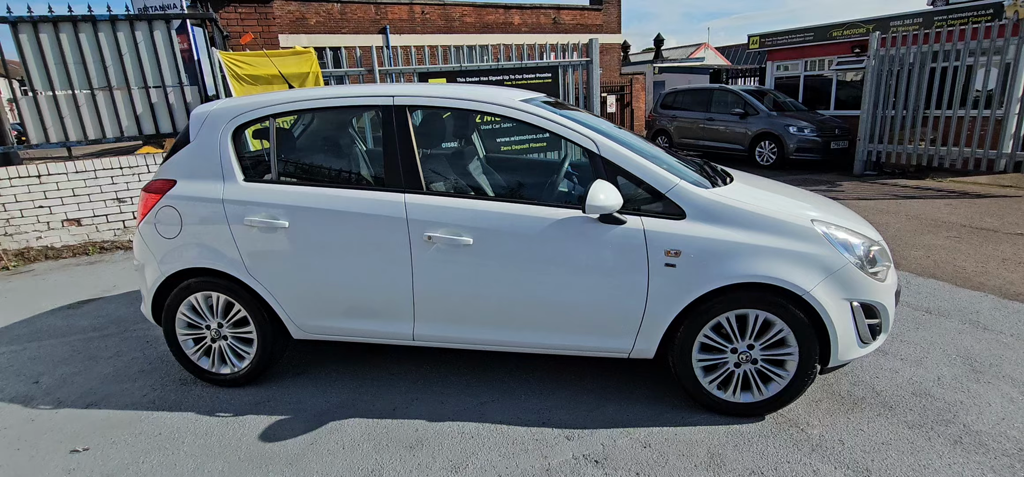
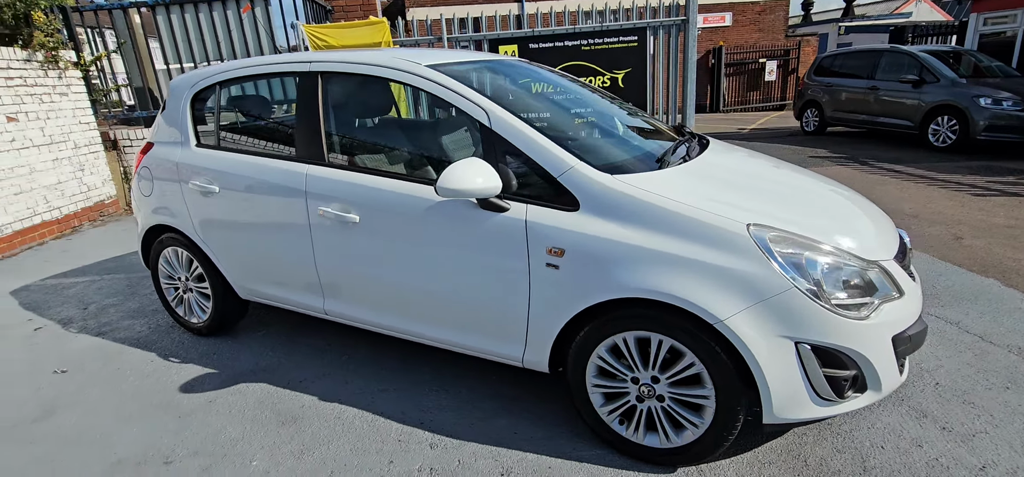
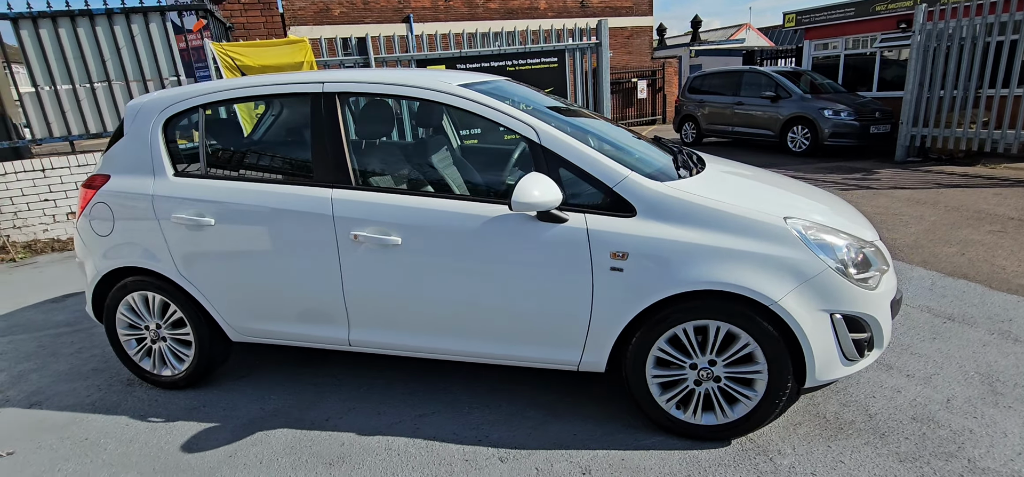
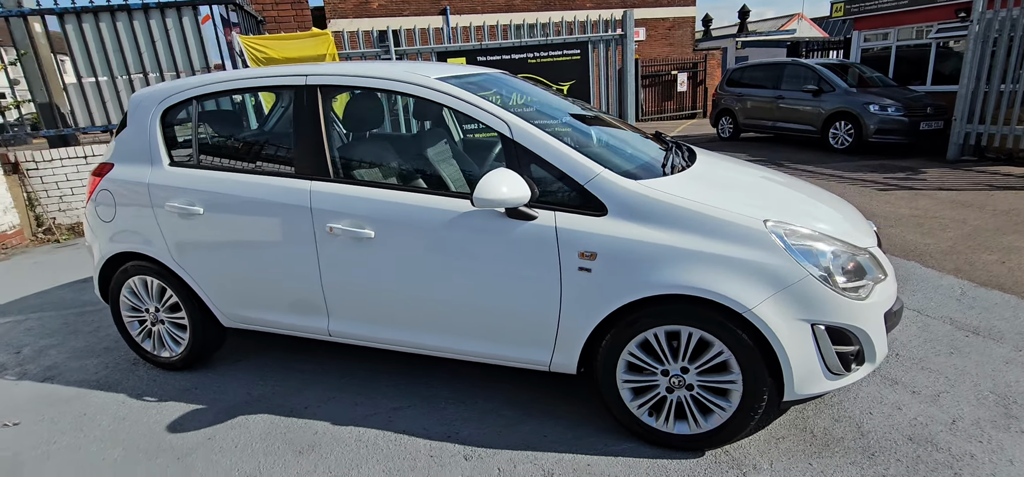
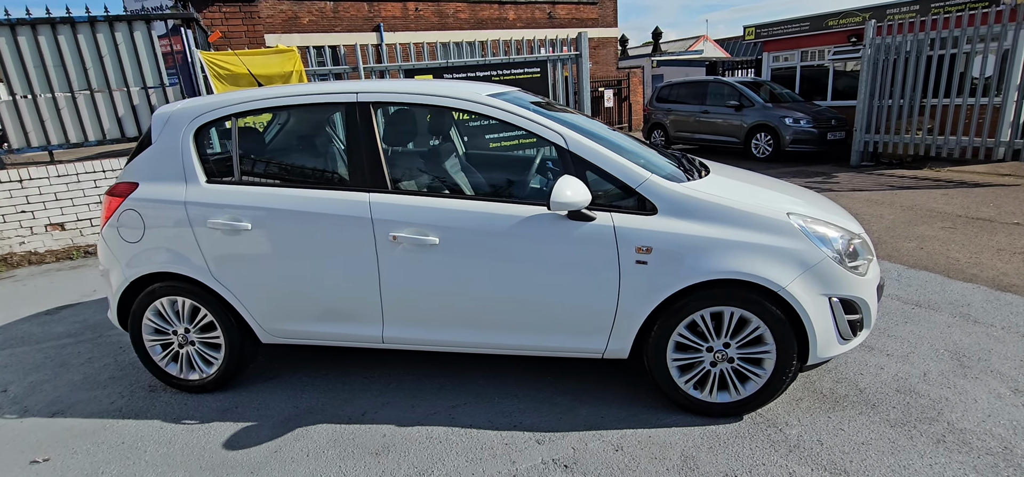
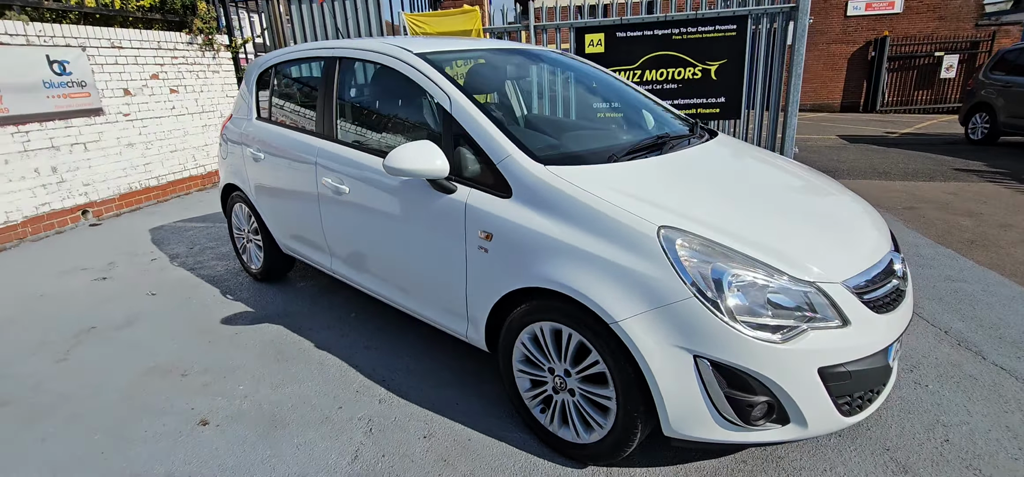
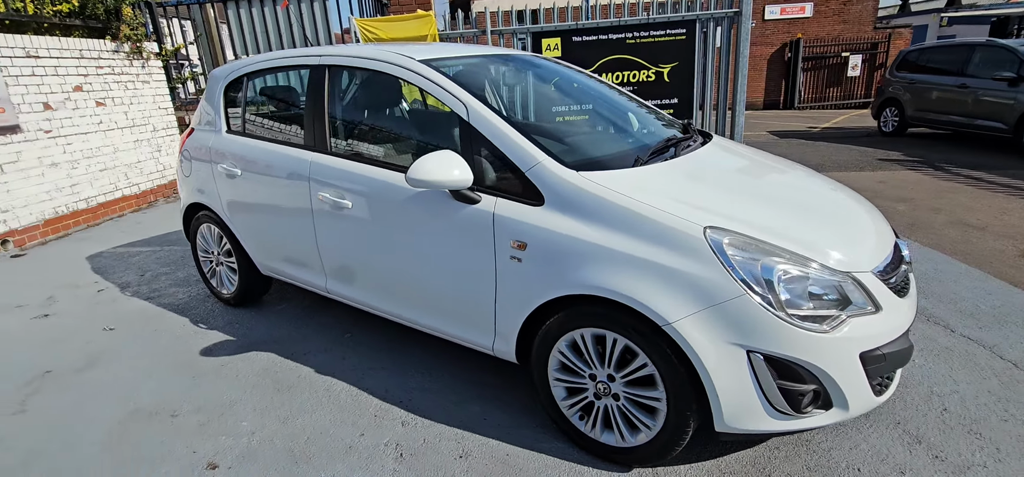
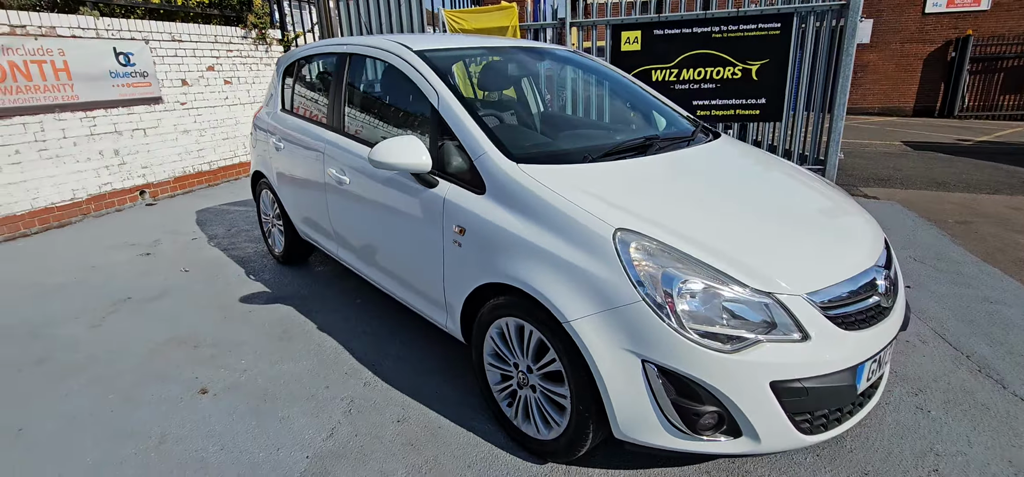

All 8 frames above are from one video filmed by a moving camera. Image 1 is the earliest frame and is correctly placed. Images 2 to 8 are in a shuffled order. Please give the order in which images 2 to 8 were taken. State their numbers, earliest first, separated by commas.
5, 3, 4, 2, 7, 6, 8
